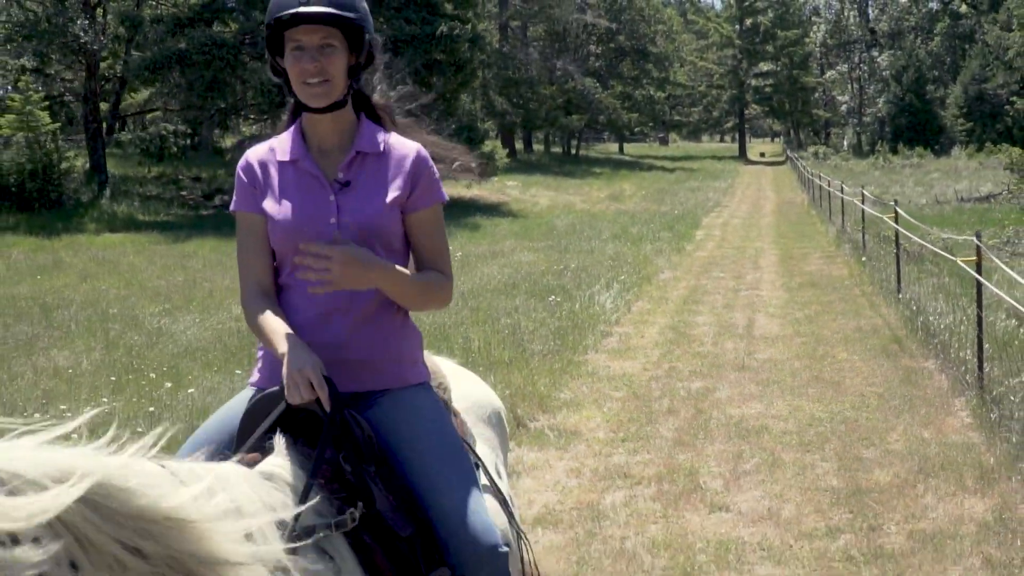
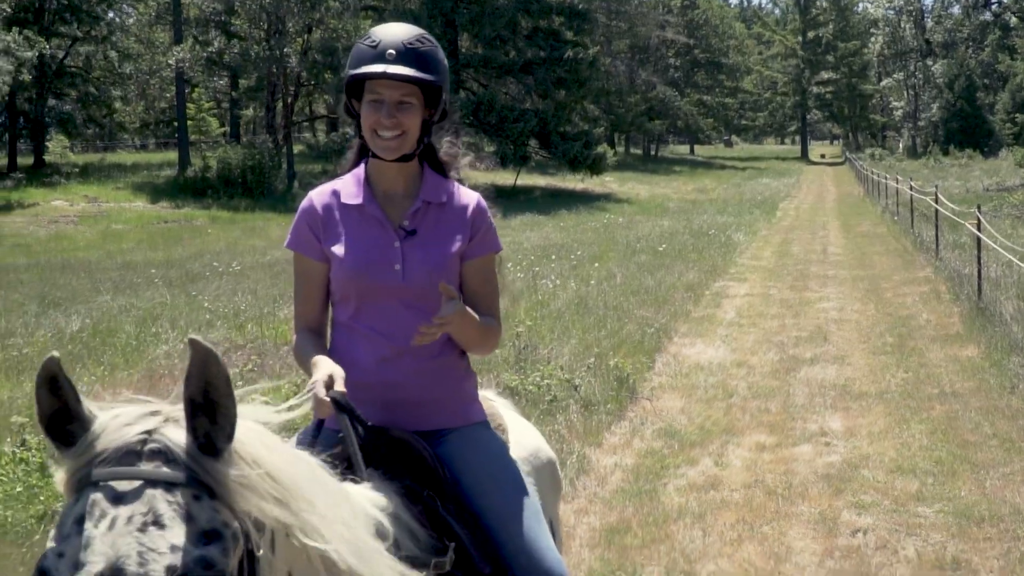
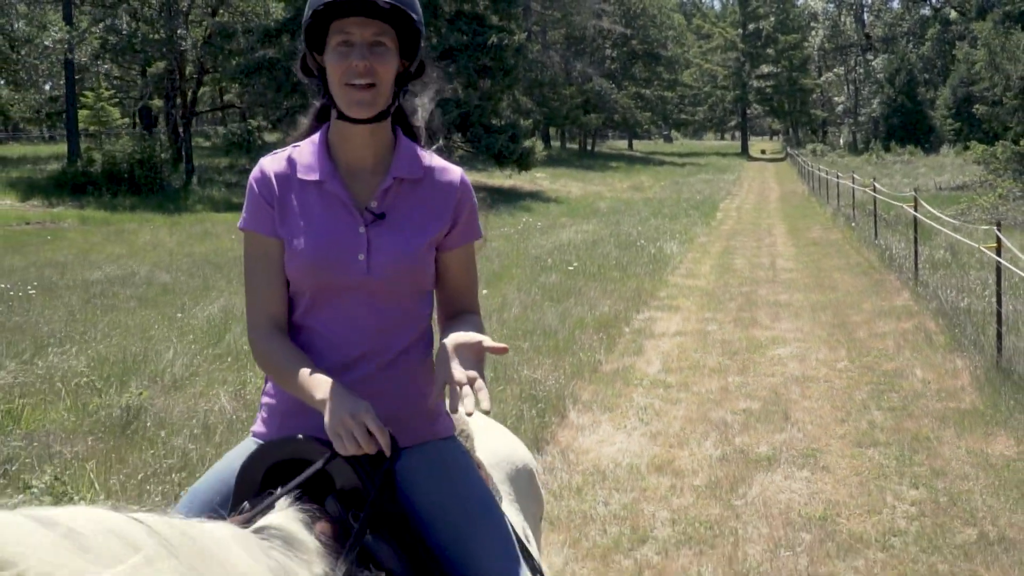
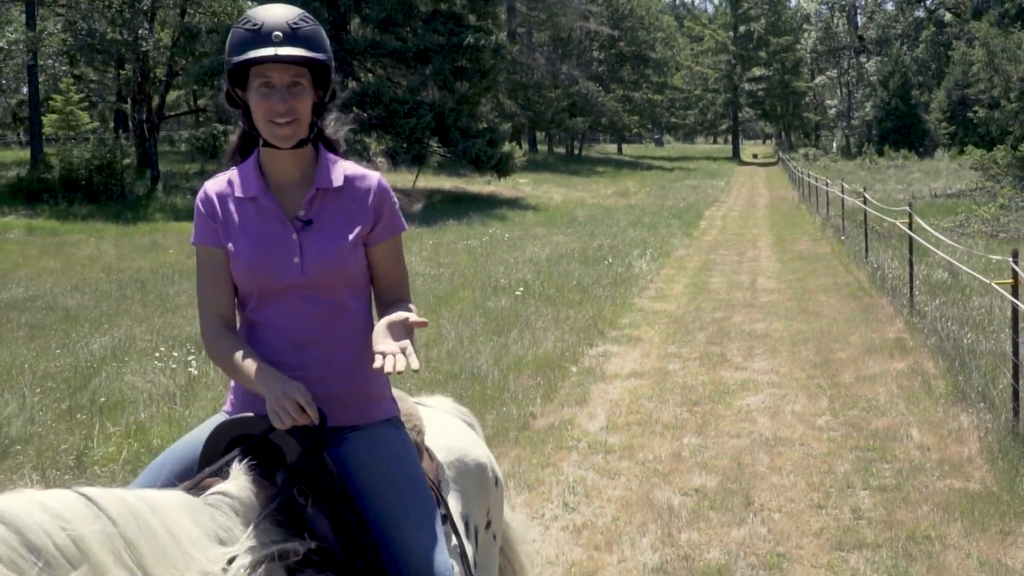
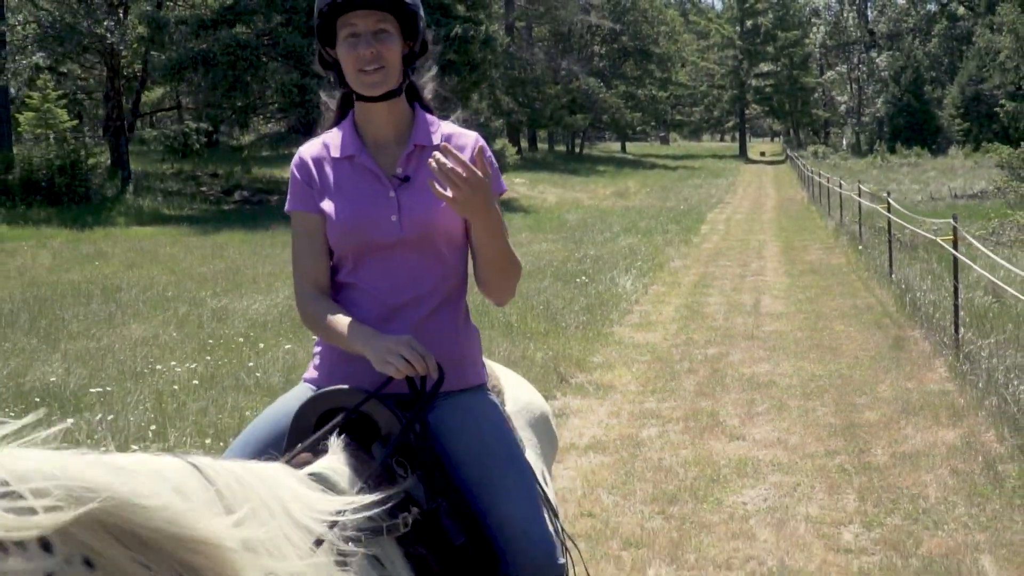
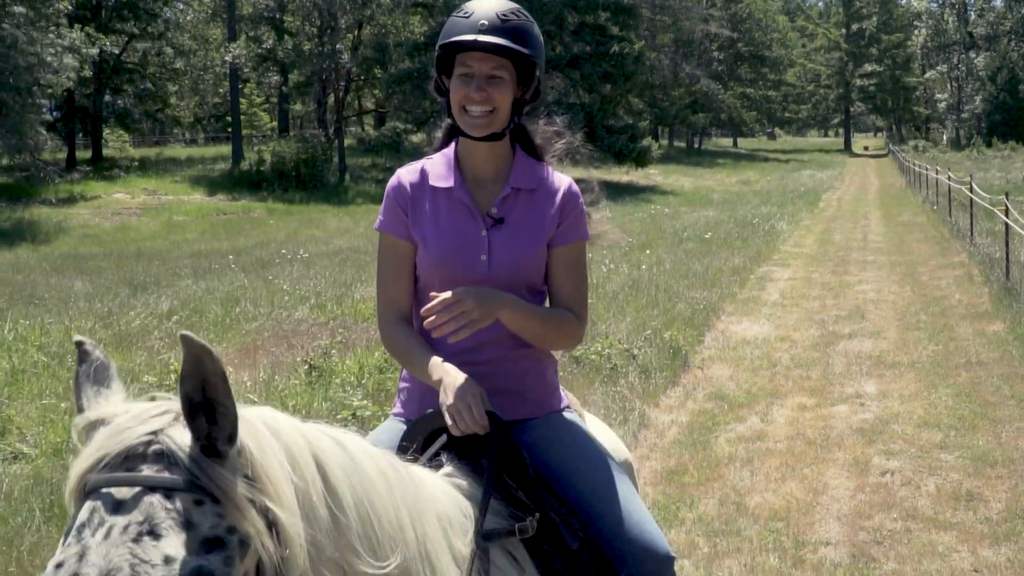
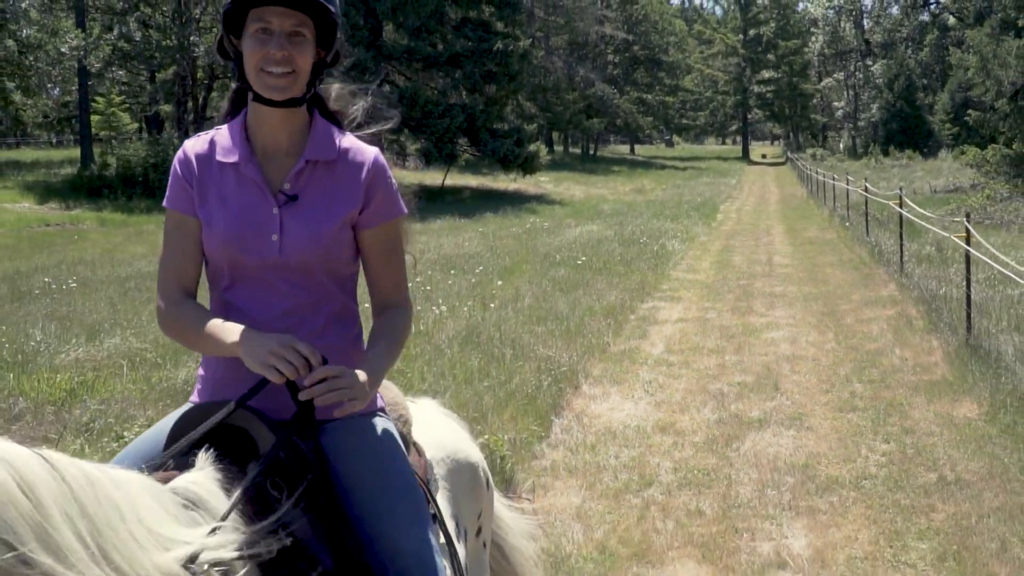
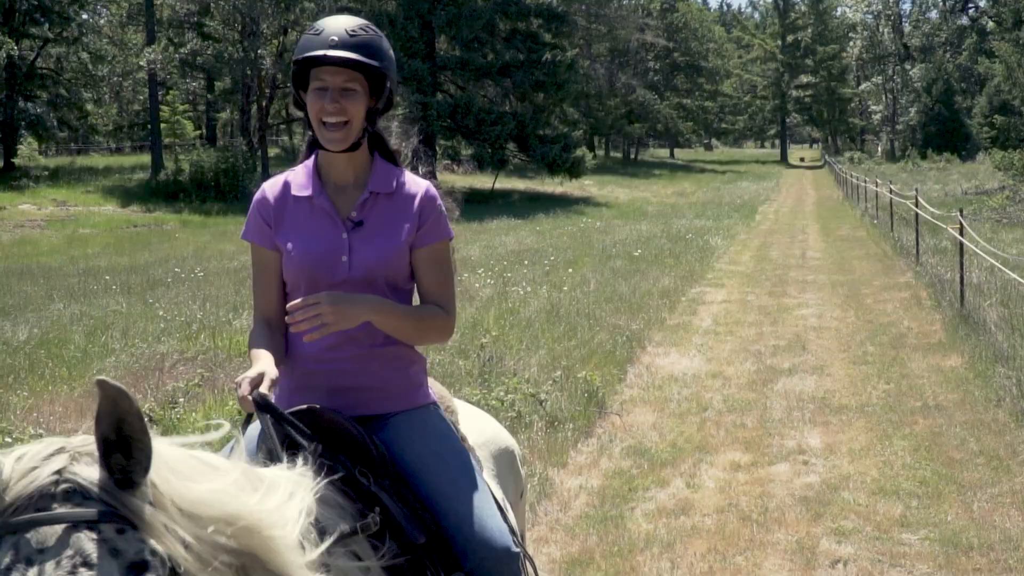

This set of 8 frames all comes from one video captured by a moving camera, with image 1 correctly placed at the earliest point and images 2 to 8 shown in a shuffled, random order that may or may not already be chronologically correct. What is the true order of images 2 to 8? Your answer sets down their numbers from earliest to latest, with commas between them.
5, 4, 3, 7, 8, 2, 6
